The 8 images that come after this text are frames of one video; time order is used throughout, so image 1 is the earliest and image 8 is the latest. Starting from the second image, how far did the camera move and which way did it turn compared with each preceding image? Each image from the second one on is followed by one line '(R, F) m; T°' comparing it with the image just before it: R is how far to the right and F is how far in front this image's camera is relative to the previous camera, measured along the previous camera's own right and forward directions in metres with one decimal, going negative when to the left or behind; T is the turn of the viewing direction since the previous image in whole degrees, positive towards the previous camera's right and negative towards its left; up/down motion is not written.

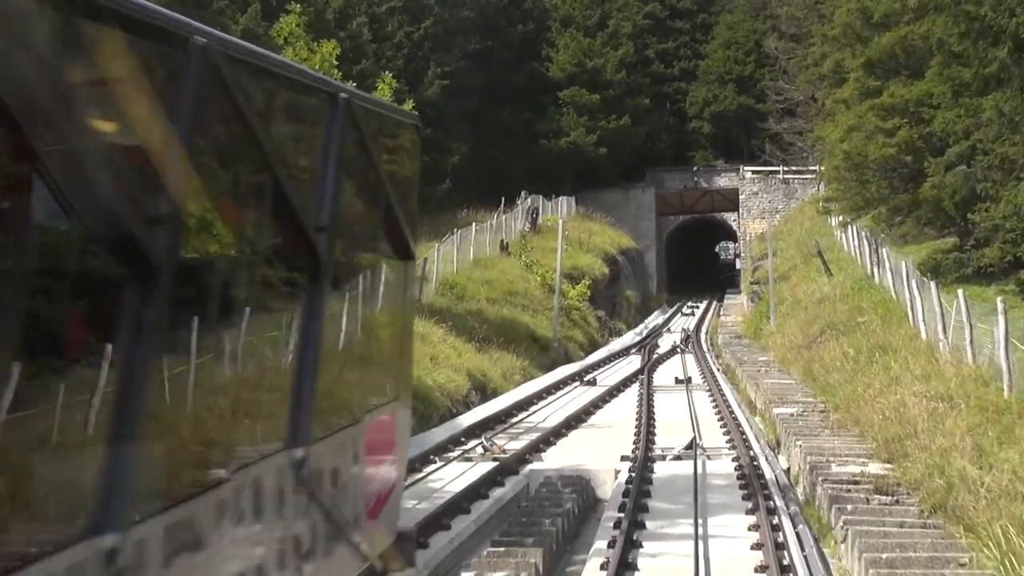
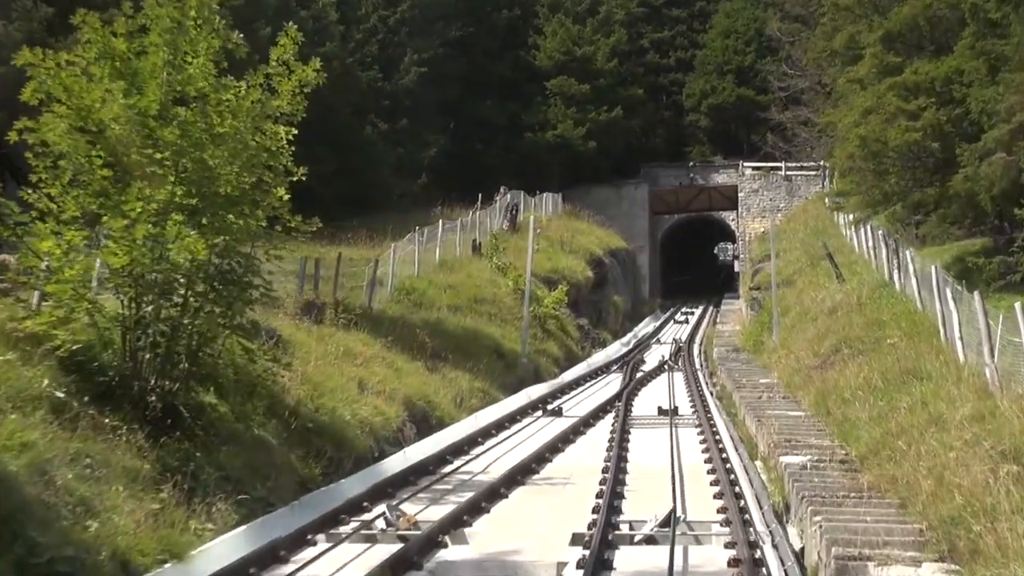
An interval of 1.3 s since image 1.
(+0.5, +3.3) m; 0°
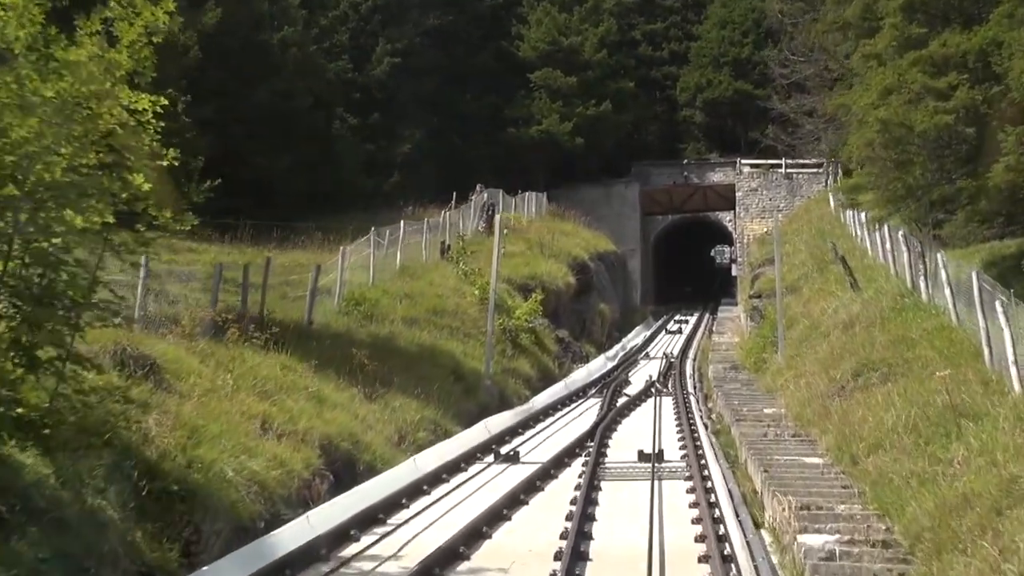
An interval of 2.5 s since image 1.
(+0.4, +3.0) m; 0°
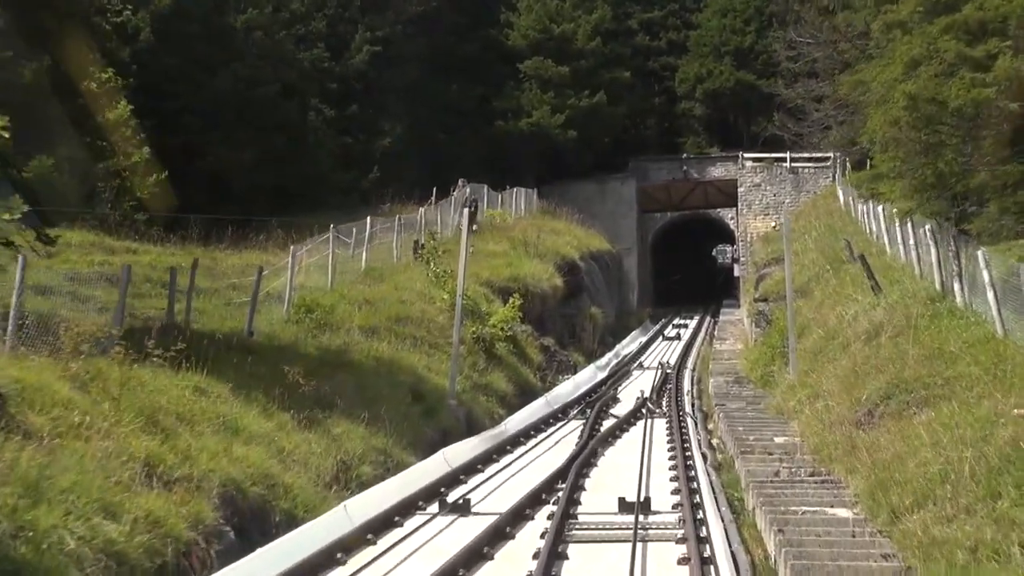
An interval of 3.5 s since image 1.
(+0.3, +2.4) m; 0°
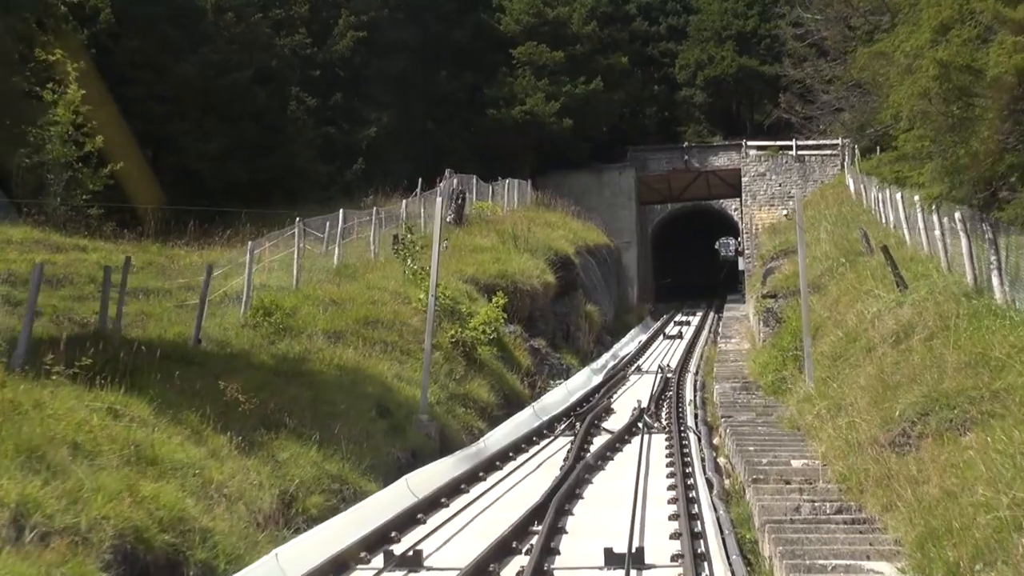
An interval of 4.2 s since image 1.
(+0.2, +1.8) m; 0°
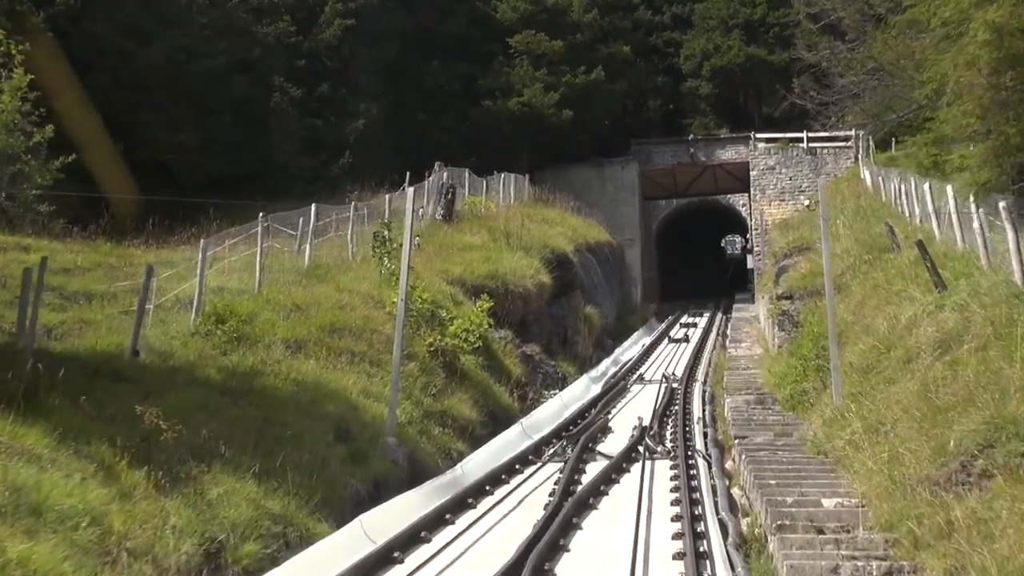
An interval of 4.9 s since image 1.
(+0.2, +1.8) m; 0°
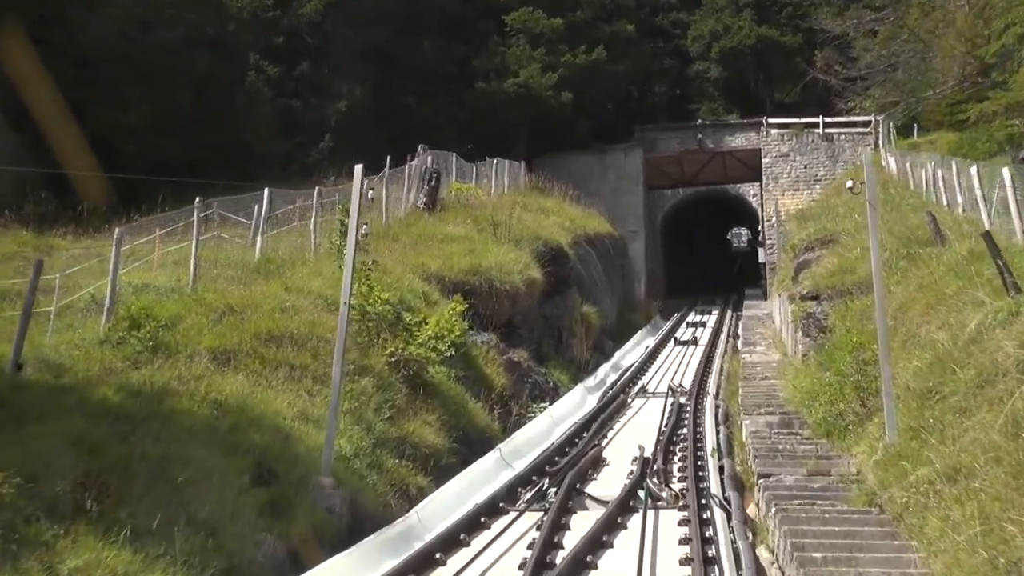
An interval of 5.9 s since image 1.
(+0.2, +2.4) m; 0°
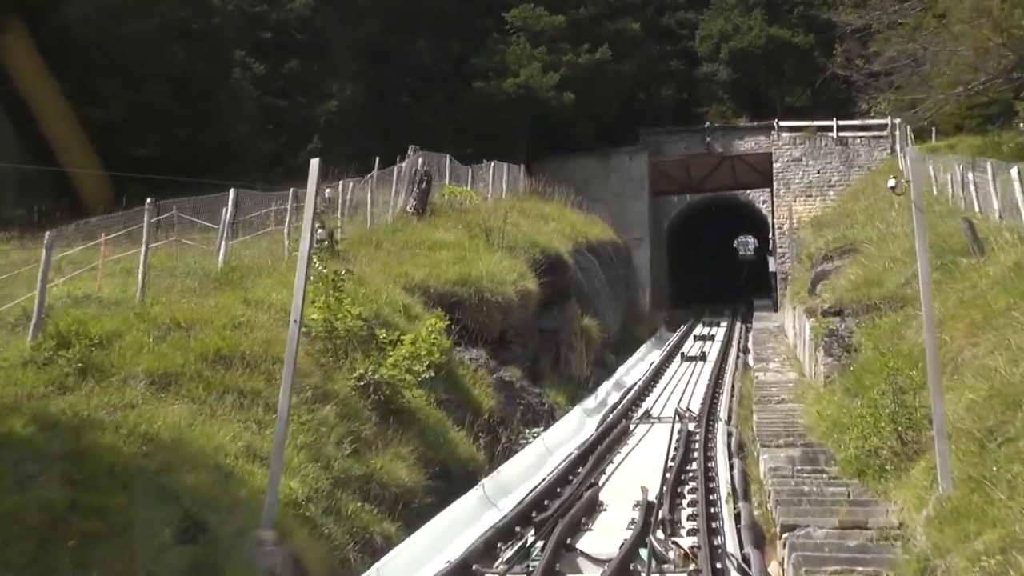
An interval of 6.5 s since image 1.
(+0.1, +1.5) m; 0°
